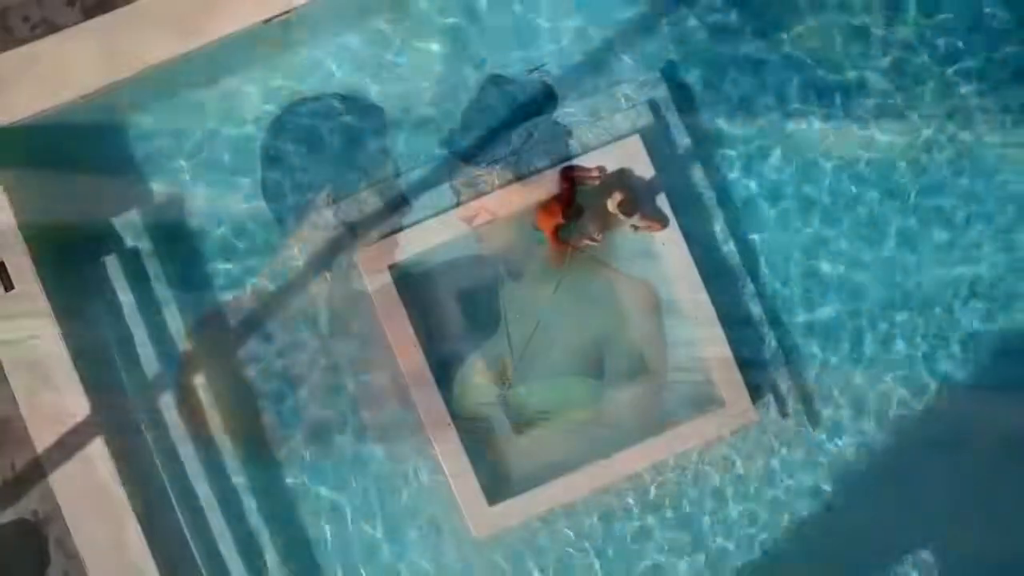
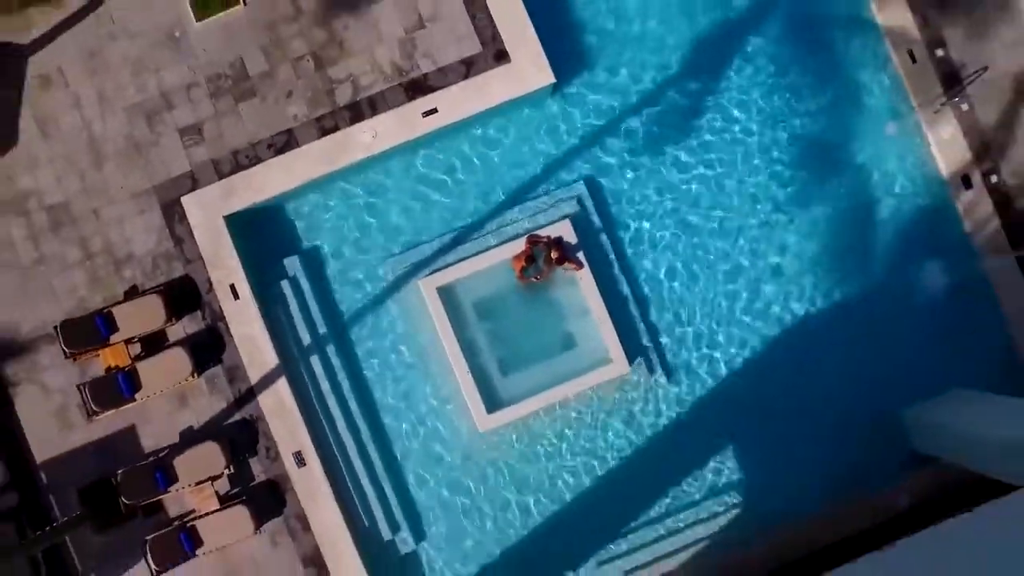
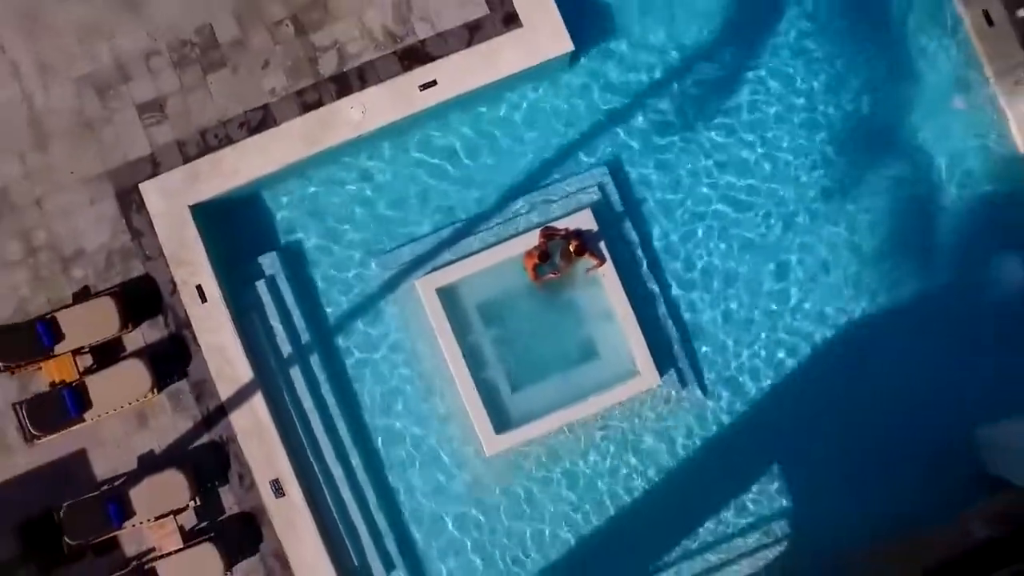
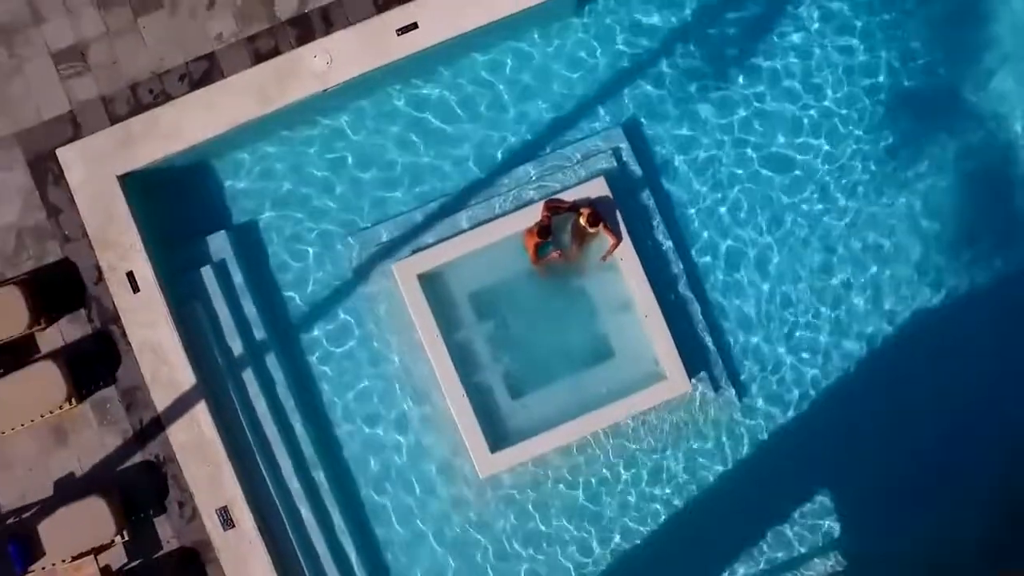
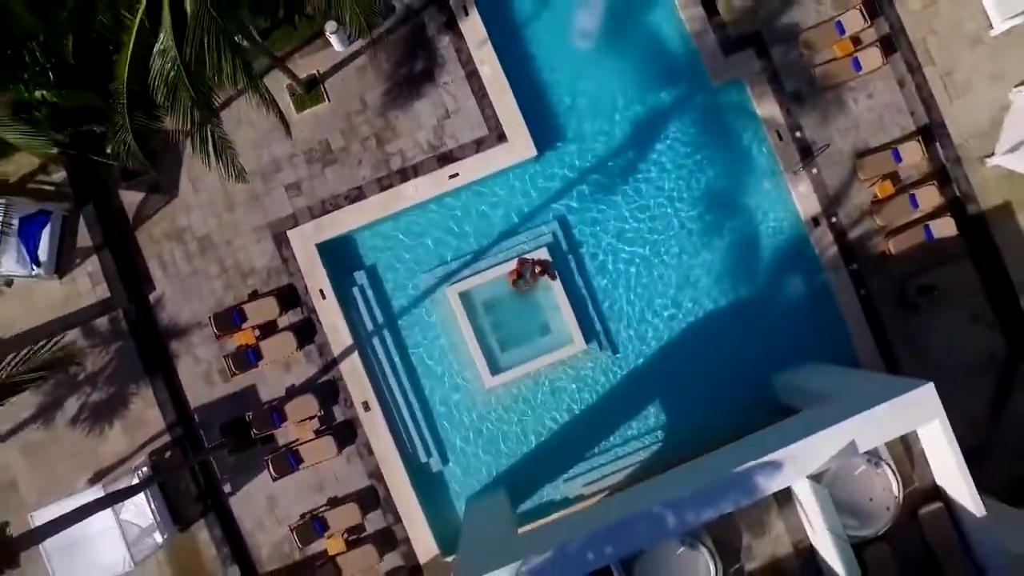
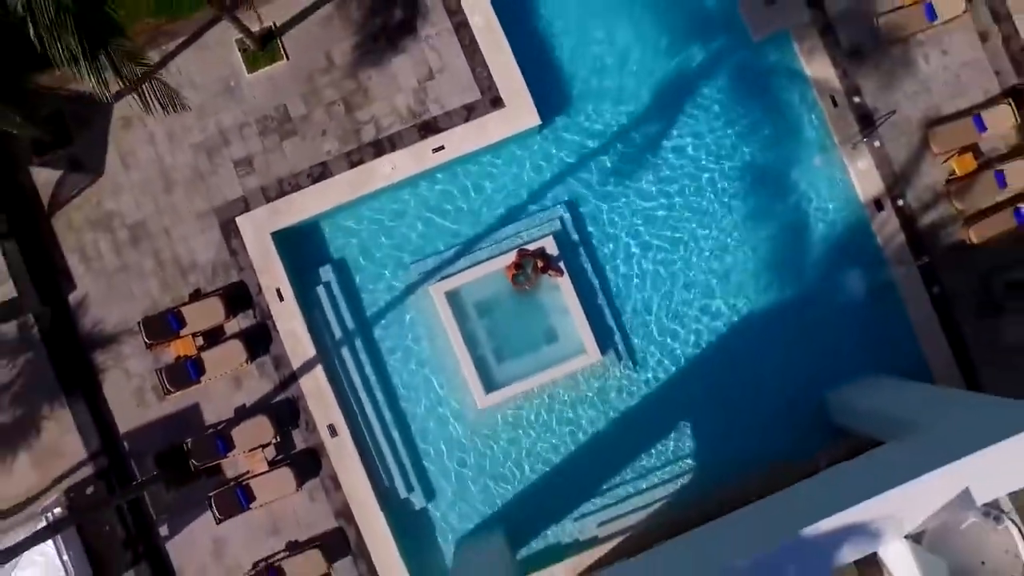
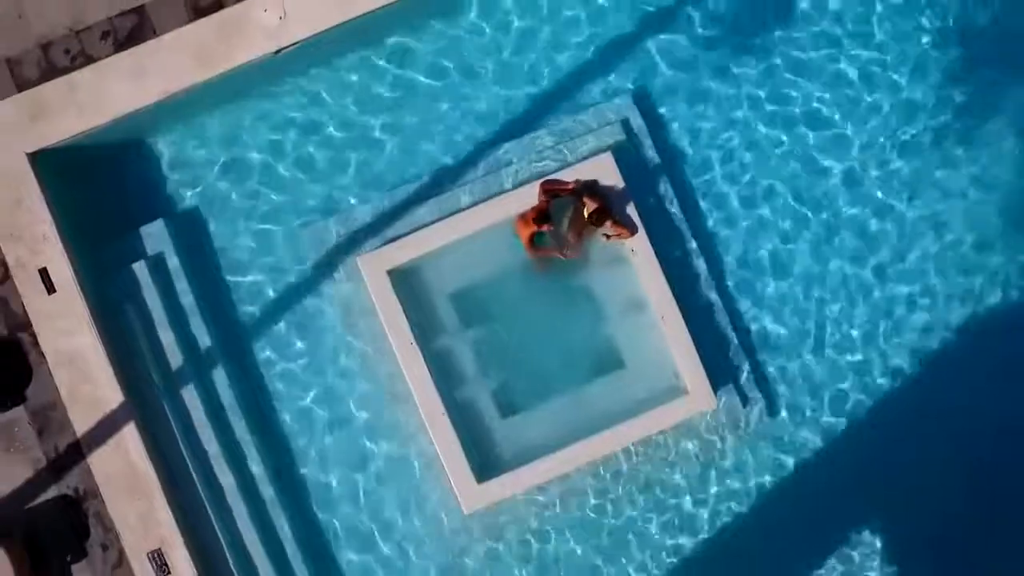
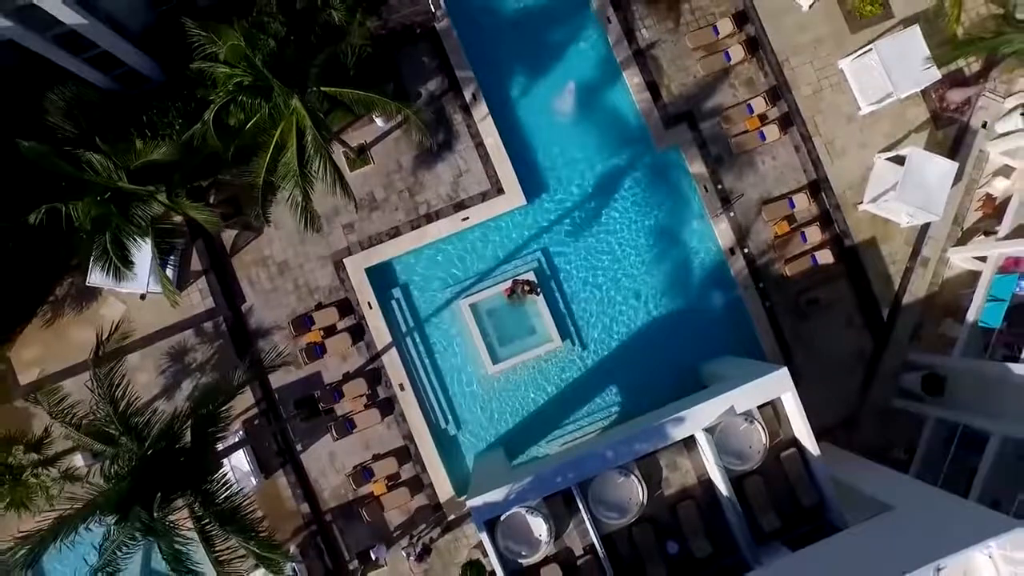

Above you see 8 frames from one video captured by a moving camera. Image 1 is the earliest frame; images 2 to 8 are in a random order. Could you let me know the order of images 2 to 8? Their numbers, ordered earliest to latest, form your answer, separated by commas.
7, 4, 3, 2, 6, 5, 8
